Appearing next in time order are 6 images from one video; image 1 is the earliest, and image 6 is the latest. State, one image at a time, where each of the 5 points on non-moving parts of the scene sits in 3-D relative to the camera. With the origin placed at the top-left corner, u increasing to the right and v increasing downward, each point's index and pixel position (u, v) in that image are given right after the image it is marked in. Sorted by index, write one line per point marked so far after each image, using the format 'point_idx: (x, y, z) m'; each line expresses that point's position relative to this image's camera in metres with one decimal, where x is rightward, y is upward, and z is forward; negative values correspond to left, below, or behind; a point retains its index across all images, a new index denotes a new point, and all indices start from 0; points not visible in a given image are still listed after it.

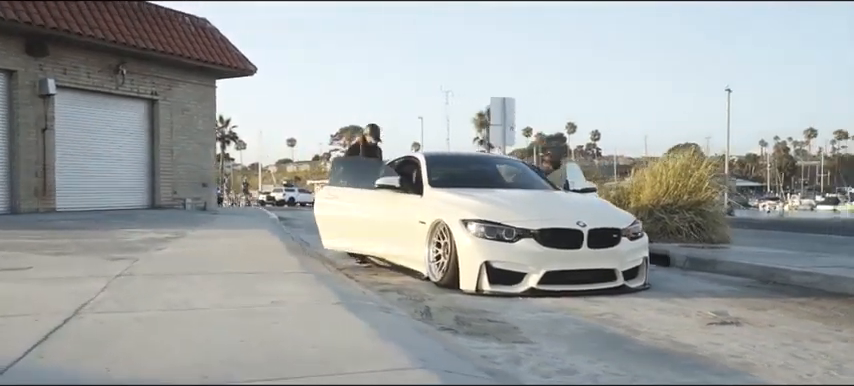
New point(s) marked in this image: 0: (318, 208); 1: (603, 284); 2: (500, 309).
0: (-1.0, -0.2, +11.0) m
1: (+1.8, -0.9, +8.1) m
2: (+0.7, -1.0, +7.0) m
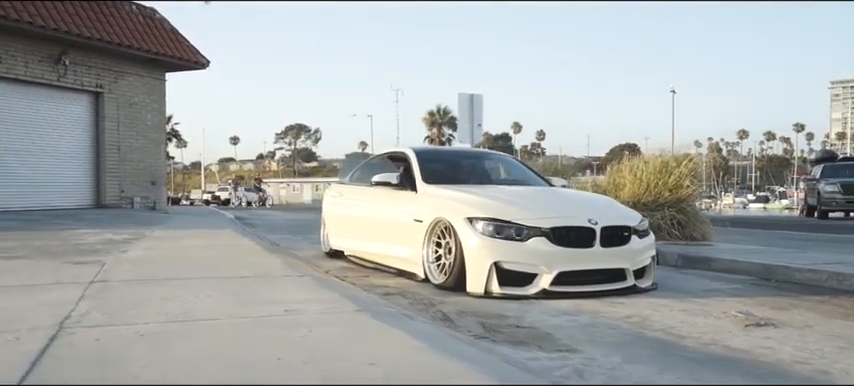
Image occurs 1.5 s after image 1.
0: (-1.2, -0.2, +10.3) m
1: (+1.8, -0.9, +7.7) m
2: (+0.8, -1.0, +6.4) m
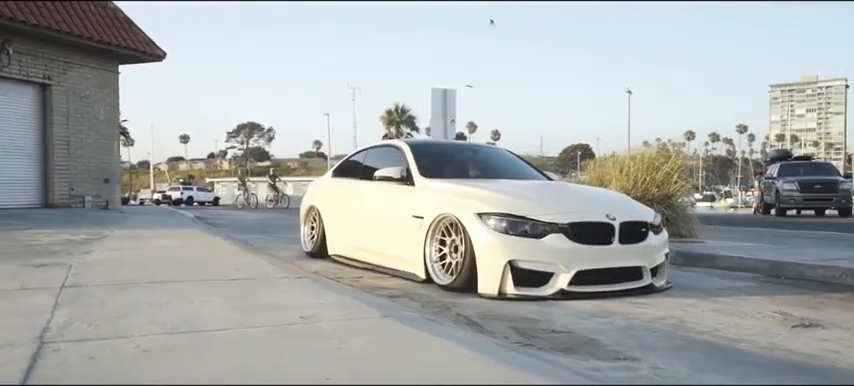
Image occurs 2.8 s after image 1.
0: (-1.4, -0.1, +9.5) m
1: (+1.8, -0.8, +7.2) m
2: (+0.9, -0.9, +5.8) m
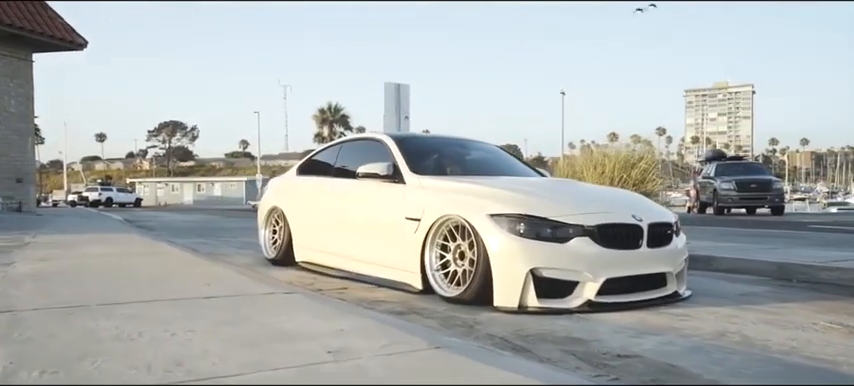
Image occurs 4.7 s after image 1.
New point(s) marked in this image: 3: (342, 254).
0: (-1.6, -0.1, +8.4) m
1: (+1.8, -0.8, +6.3) m
2: (+1.0, -0.9, +4.9) m
3: (-0.8, -0.6, +7.3) m
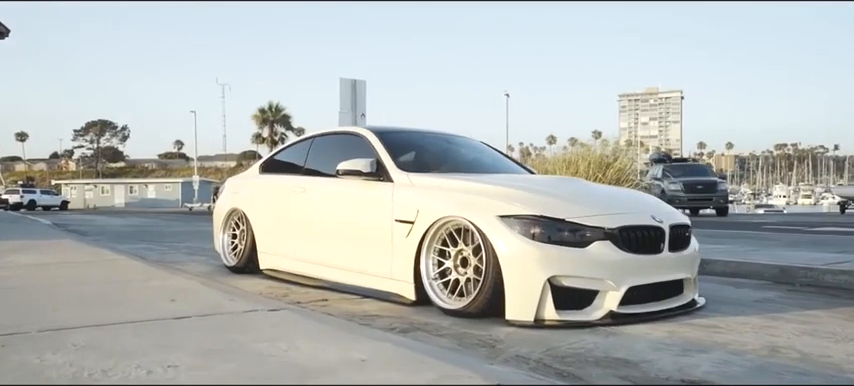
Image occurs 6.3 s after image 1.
0: (-1.8, -0.1, +7.5) m
1: (+1.8, -0.8, +5.7) m
2: (+1.1, -0.8, +4.2) m
3: (-0.9, -0.6, +6.4) m
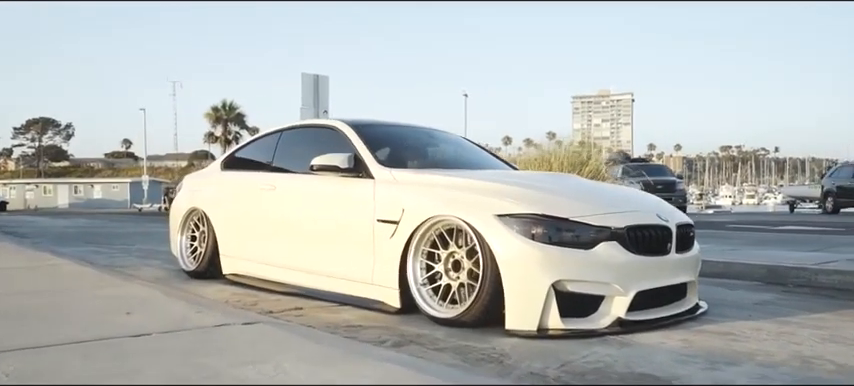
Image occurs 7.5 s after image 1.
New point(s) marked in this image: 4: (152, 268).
0: (-2.0, -0.1, +6.8) m
1: (+1.7, -0.7, +5.3) m
2: (+1.1, -0.8, +3.8) m
3: (-1.0, -0.5, +5.8) m
4: (-2.6, -0.7, +7.4) m
